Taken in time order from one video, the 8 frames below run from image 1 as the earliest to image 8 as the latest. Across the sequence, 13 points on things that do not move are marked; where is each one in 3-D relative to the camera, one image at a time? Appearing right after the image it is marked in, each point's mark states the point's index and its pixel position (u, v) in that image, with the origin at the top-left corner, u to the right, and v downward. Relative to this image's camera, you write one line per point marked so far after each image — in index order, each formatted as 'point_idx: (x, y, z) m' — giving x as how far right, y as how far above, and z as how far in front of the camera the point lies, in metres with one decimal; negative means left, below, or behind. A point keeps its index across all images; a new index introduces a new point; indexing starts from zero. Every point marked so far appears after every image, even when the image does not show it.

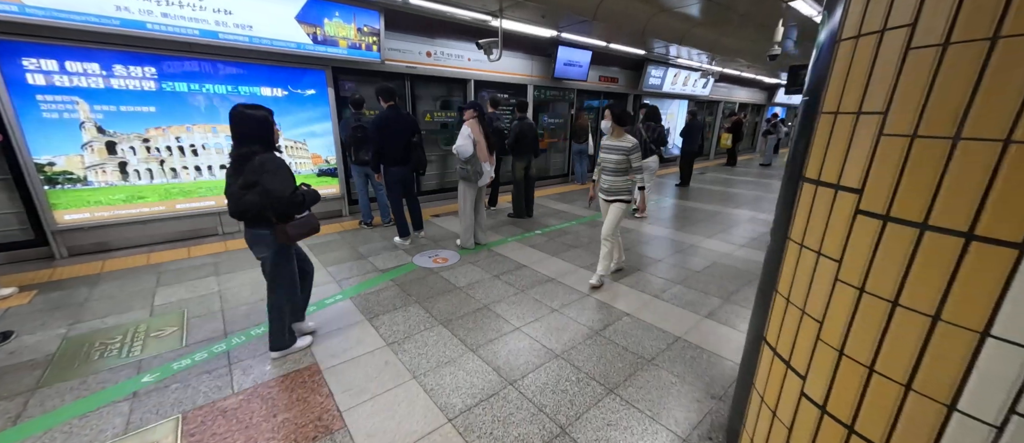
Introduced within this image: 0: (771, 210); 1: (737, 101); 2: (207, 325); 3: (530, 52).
0: (+4.8, +0.2, +6.6) m
1: (+8.3, +4.4, +13.1) m
2: (-2.2, -0.8, +2.6) m
3: (+0.4, +3.2, +6.8) m
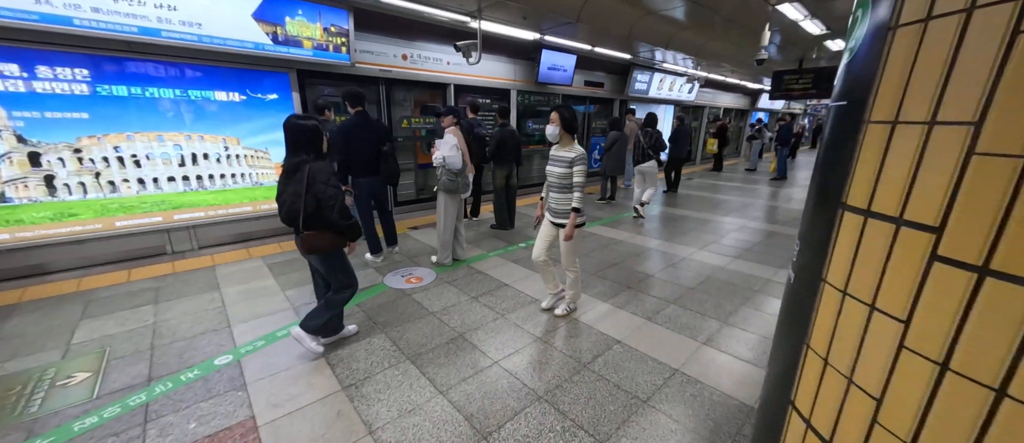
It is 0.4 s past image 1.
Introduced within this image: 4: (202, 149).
0: (+4.5, +0.1, +6.5) m
1: (+7.7, +4.3, +13.2) m
2: (-2.4, -0.9, +2.2) m
3: (0.0, +3.0, +6.6) m
4: (-3.4, +0.8, +3.9) m
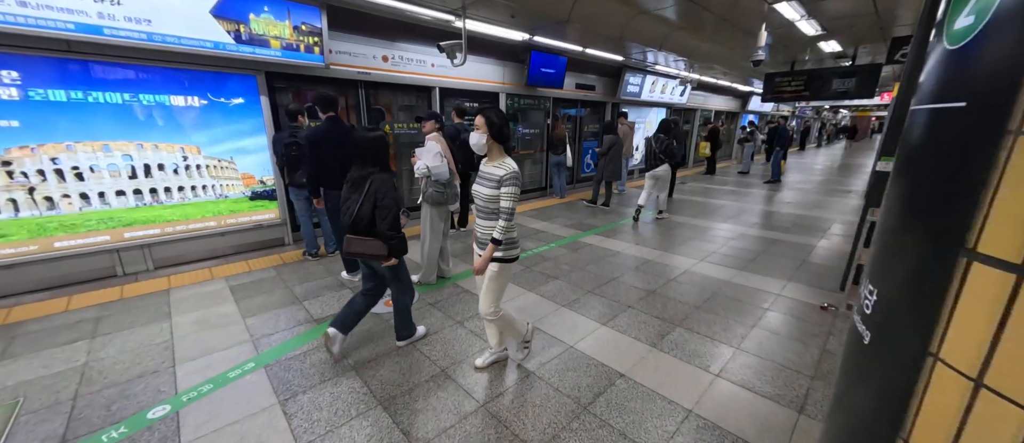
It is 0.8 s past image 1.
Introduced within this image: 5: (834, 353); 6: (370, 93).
0: (+4.3, 0.0, +6.3) m
1: (+7.4, +4.1, +13.1) m
2: (-2.4, -1.1, +1.8) m
3: (-0.2, +2.9, +6.3) m
4: (-3.5, +0.6, +3.5) m
5: (+2.2, -0.9, +2.5) m
6: (-2.0, +1.8, +4.9) m
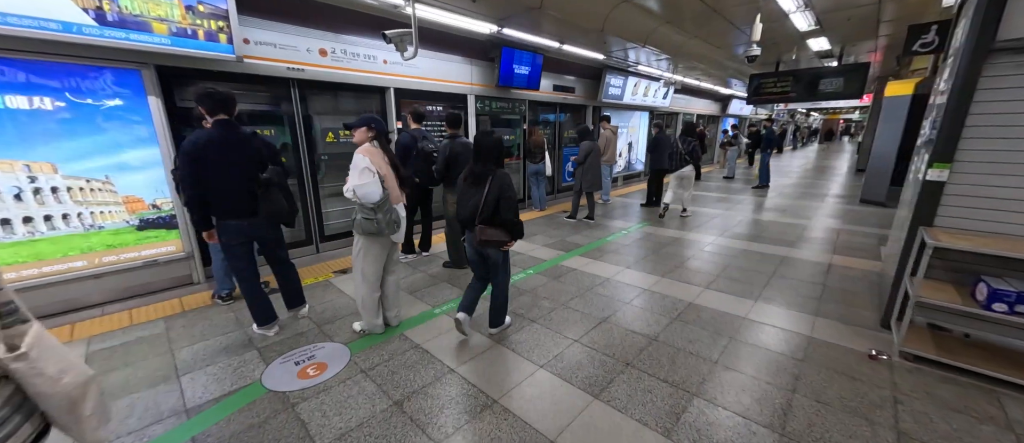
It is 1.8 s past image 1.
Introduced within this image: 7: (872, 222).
0: (+3.9, -0.2, +5.7) m
1: (+6.5, +3.9, +12.7) m
2: (-2.6, -1.3, +0.9) m
3: (-0.7, +2.6, +5.5) m
4: (-3.8, +0.3, +2.6) m
5: (+2.0, -1.1, +1.8) m
6: (-2.4, +1.5, +4.1) m
7: (+6.2, 0.0, +6.2) m
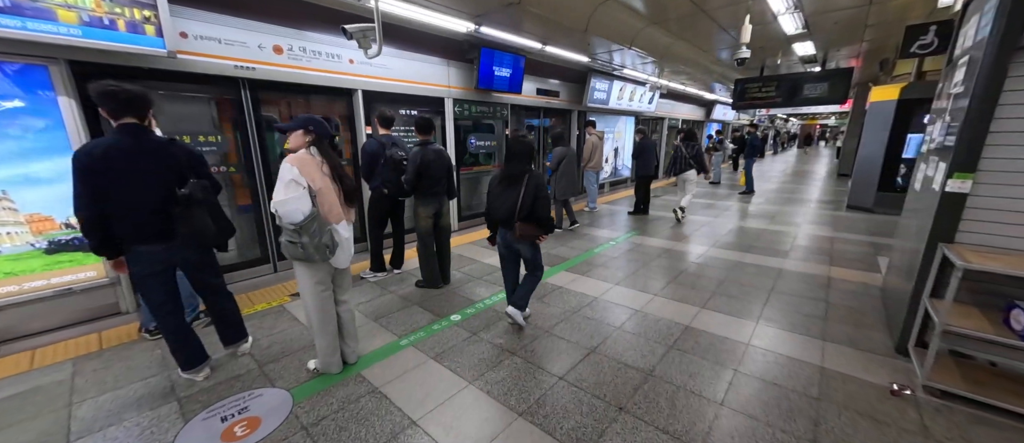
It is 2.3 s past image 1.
0: (+3.6, -0.3, +5.4) m
1: (+5.9, +3.7, +12.6) m
2: (-2.7, -1.5, +0.5) m
3: (-1.0, +2.4, +5.2) m
4: (-4.0, +0.1, +2.1) m
5: (+1.9, -1.2, +1.5) m
6: (-2.6, +1.3, +3.7) m
7: (+5.9, -0.1, +6.0) m
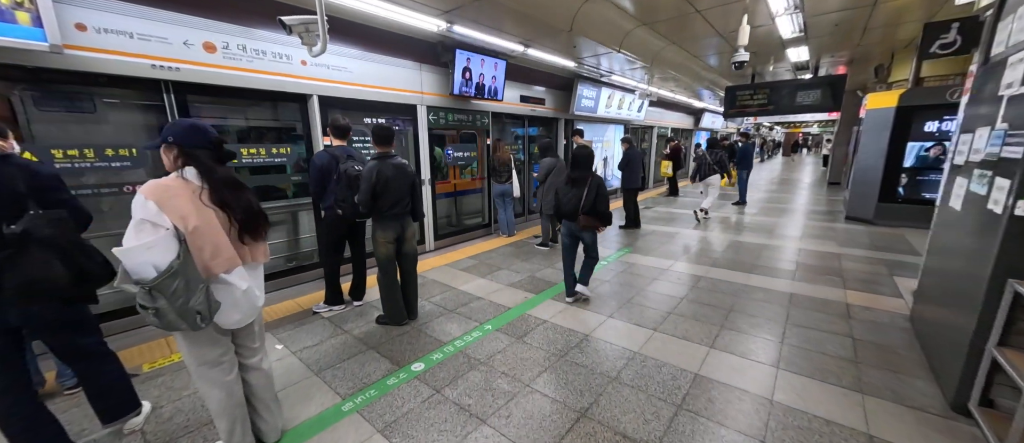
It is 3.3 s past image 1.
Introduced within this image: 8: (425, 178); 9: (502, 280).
0: (+3.3, -0.6, +5.0) m
1: (+5.5, +3.3, +12.3) m
2: (-2.8, -1.6, -0.2) m
3: (-1.3, +2.1, +4.7) m
4: (-4.1, -0.1, +1.5) m
5: (+1.7, -1.3, +1.0) m
6: (-2.8, +1.0, +3.1) m
7: (+5.6, -0.3, +5.7) m
8: (-1.2, +0.6, +5.1) m
9: (-0.1, -0.7, +4.3) m
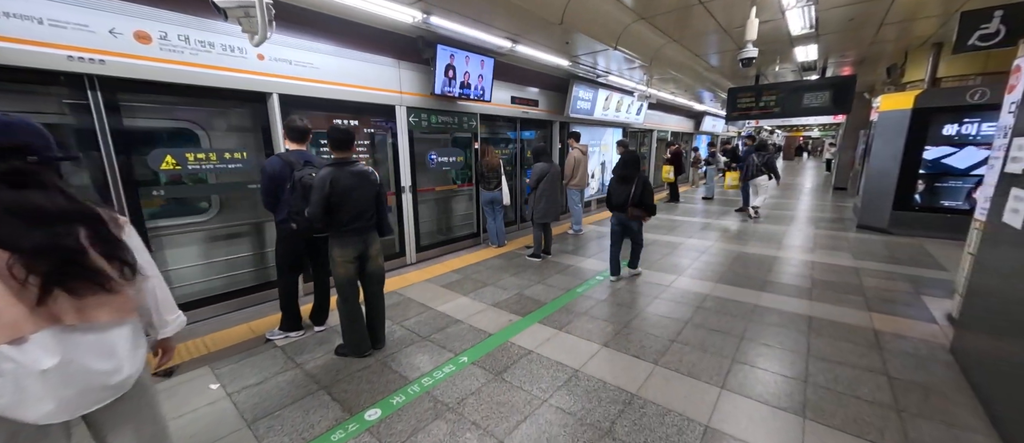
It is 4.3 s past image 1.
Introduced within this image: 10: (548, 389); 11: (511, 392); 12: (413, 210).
0: (+3.2, -0.7, +4.6) m
1: (+5.3, +3.1, +12.0) m
2: (-3.0, -1.7, -0.6) m
3: (-1.4, +2.0, +4.3) m
4: (-4.3, -0.2, +1.1) m
5: (+1.6, -1.4, +0.6) m
6: (-3.0, +0.9, +2.7) m
7: (+5.4, -0.5, +5.2) m
8: (-1.4, +0.5, +4.7) m
9: (-0.3, -0.8, +3.9) m
10: (+0.3, -1.1, +2.4) m
11: (0.0, -1.1, +2.4) m
12: (-1.3, +0.1, +4.8) m
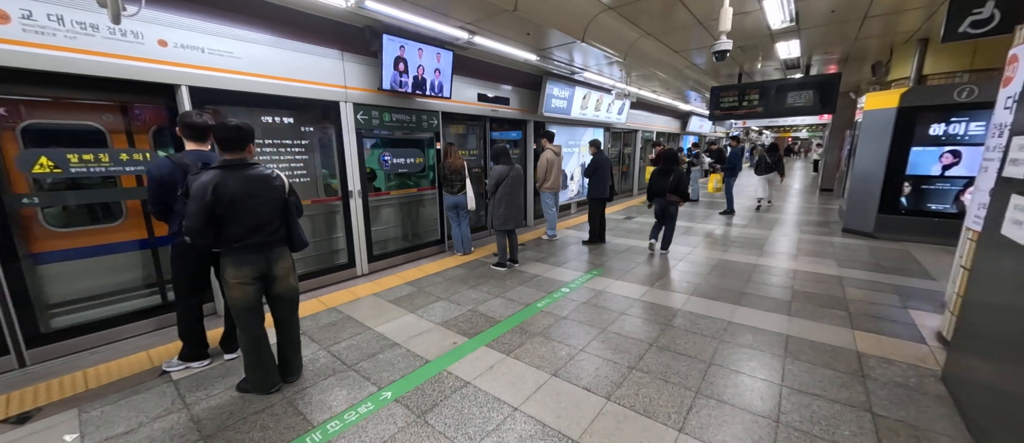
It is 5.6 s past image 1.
0: (+2.7, -0.8, +4.3) m
1: (+4.7, +3.0, +11.7) m
2: (-3.4, -1.8, -1.0) m
3: (-1.9, +1.9, +3.9) m
4: (-4.7, -0.3, +0.6) m
5: (+1.2, -1.5, +0.2) m
6: (-3.5, +0.8, +2.3) m
7: (+4.9, -0.5, +5.0) m
8: (-1.9, +0.4, +4.2) m
9: (-0.8, -0.9, +3.5) m
10: (-0.2, -1.2, +2.0) m
11: (-0.4, -1.2, +2.0) m
12: (-1.8, +0.1, +4.4) m
